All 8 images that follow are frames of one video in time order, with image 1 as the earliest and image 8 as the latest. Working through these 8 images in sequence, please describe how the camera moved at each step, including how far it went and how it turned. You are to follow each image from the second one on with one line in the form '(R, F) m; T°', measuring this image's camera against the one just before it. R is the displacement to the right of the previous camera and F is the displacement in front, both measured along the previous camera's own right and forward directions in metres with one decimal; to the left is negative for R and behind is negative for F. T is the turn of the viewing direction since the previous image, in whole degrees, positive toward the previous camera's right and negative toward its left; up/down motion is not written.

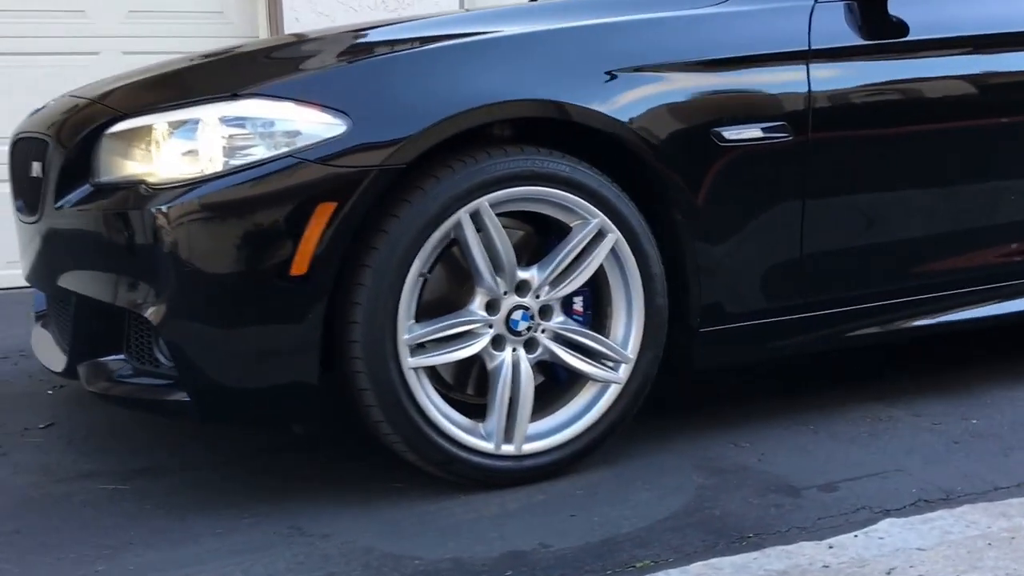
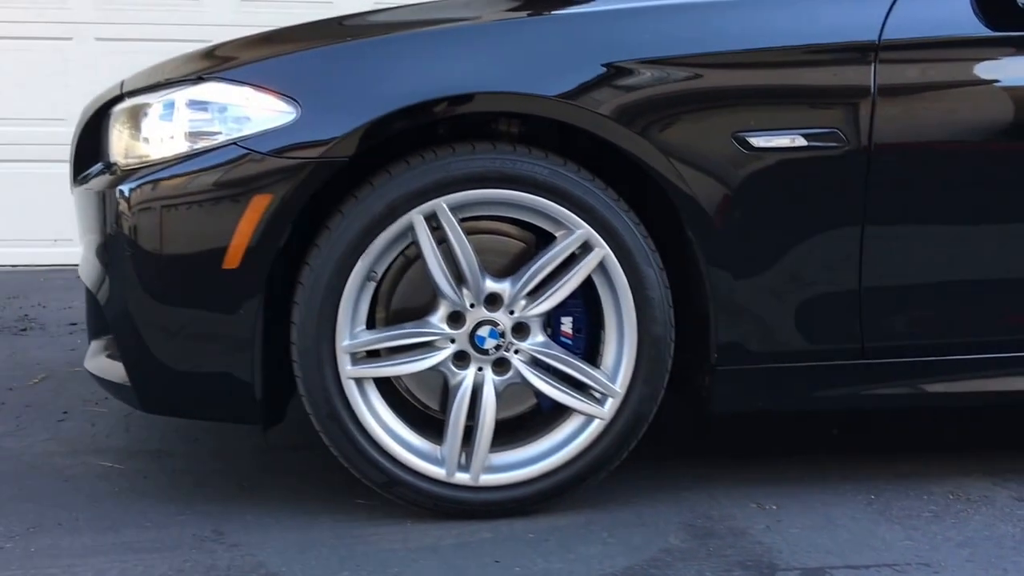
(+0.7, +0.4) m; -15°
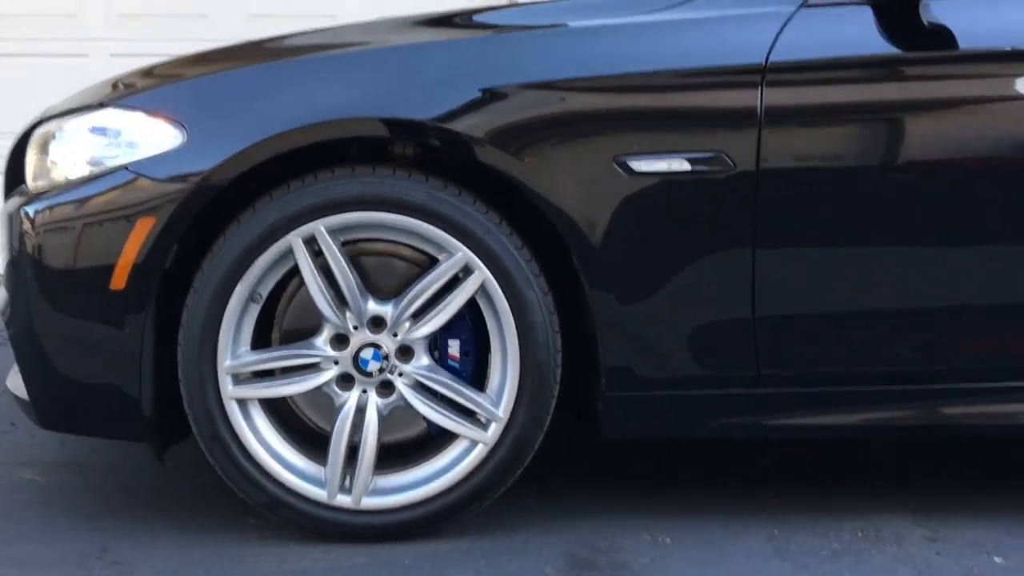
(+0.5, 0.0) m; -4°
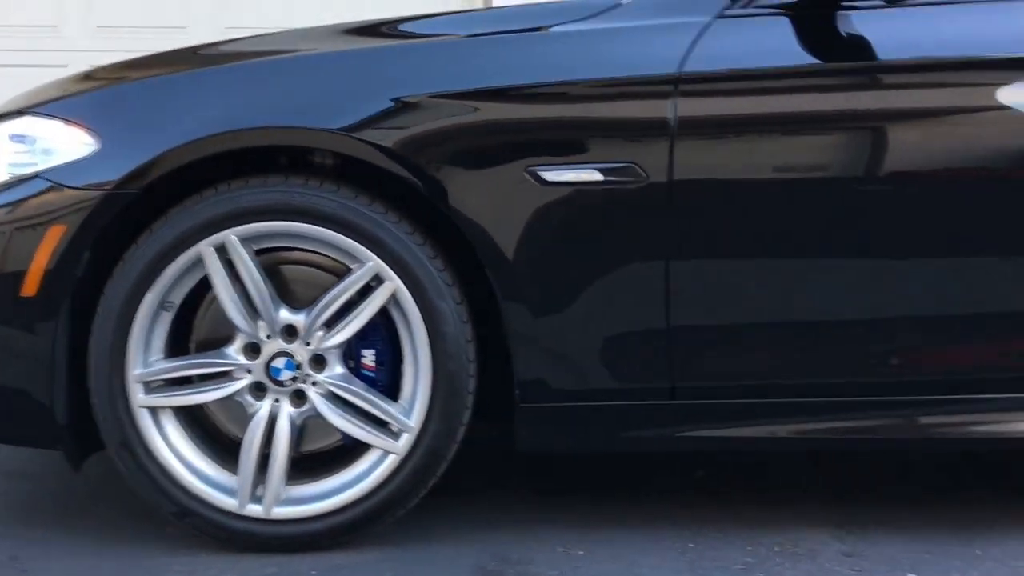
(+0.2, 0.0) m; 0°
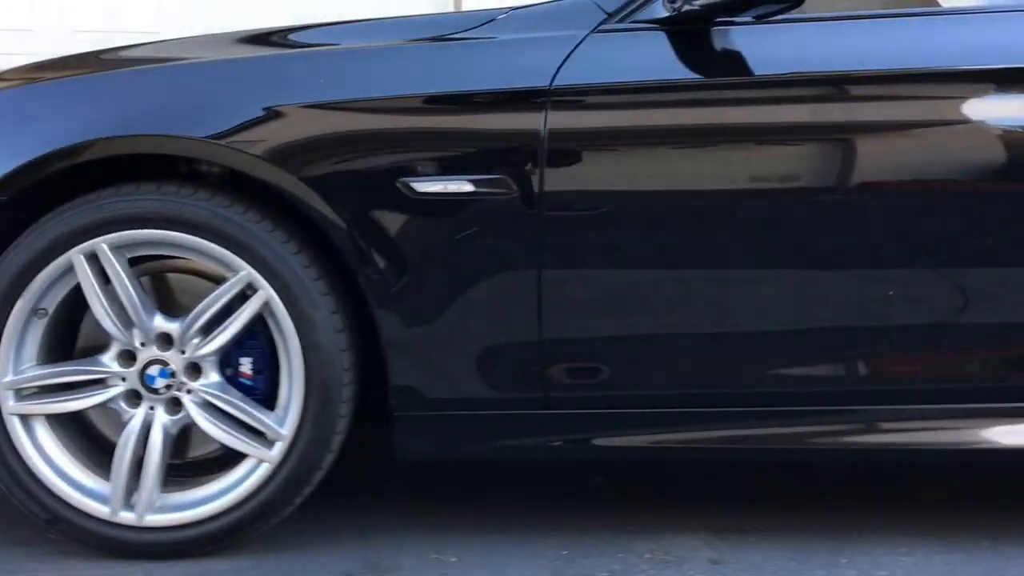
(+0.3, 0.0) m; +1°
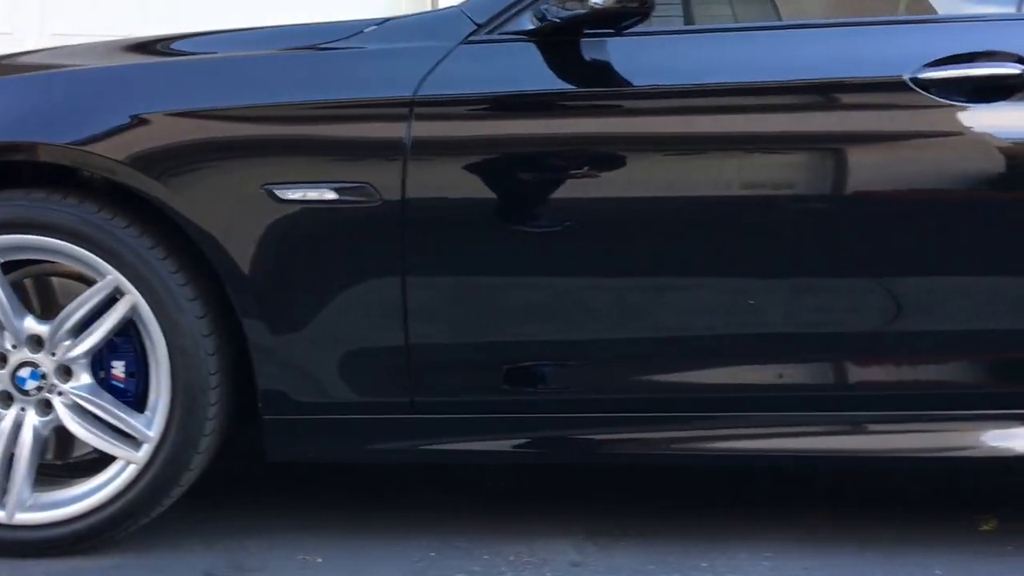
(+0.4, 0.0) m; 0°
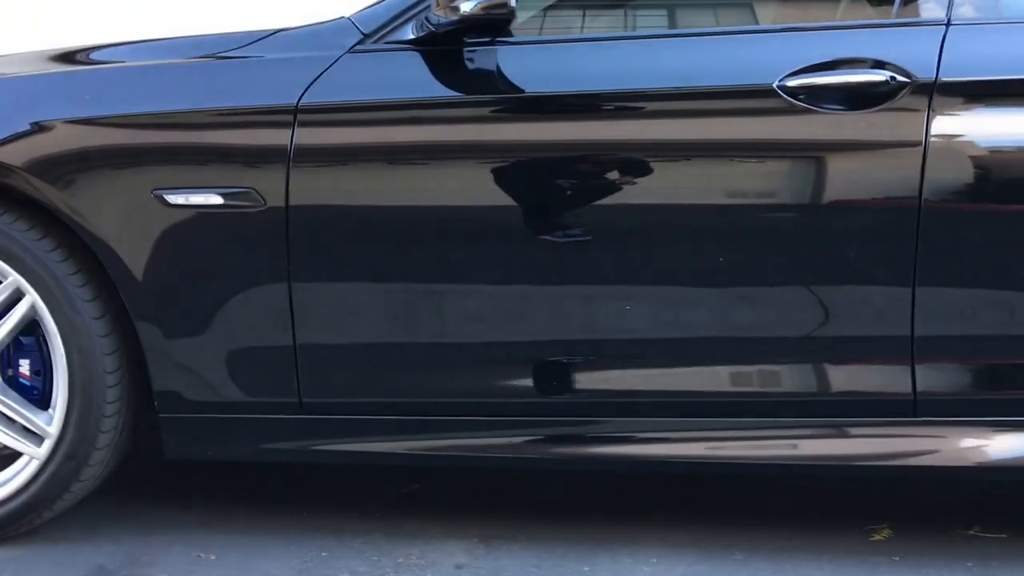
(+0.4, 0.0) m; -2°
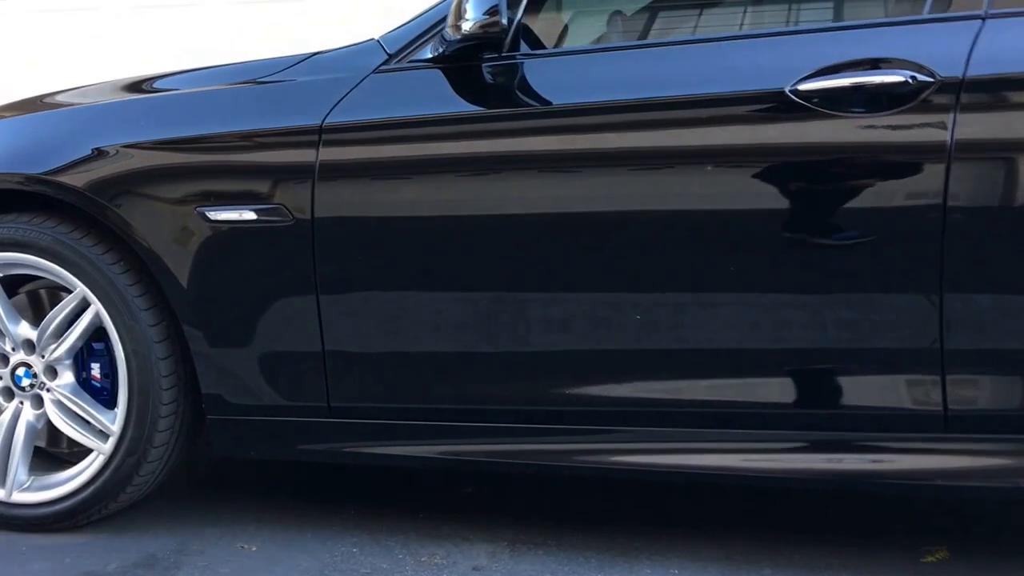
(+0.4, 0.0) m; -9°
